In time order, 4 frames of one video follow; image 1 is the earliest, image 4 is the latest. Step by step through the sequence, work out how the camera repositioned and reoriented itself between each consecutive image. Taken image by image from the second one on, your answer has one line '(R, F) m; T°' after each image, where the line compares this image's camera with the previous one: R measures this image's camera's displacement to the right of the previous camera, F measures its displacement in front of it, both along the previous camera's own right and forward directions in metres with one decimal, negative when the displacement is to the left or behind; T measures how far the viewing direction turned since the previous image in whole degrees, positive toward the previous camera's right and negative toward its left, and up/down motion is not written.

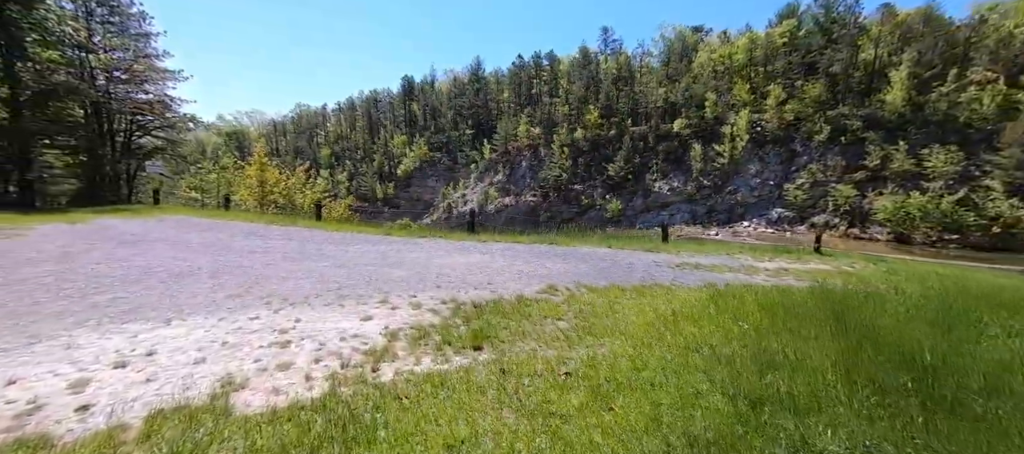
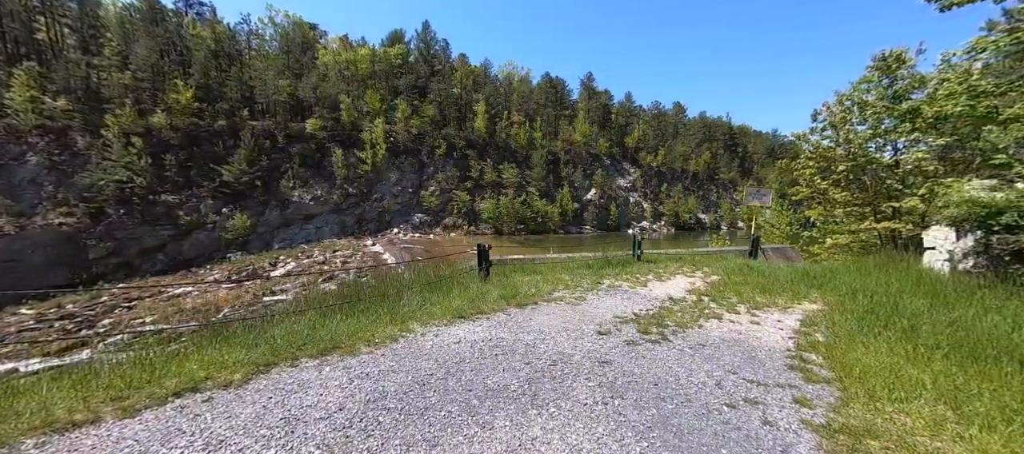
(-0.5, +6.5) m; +53°
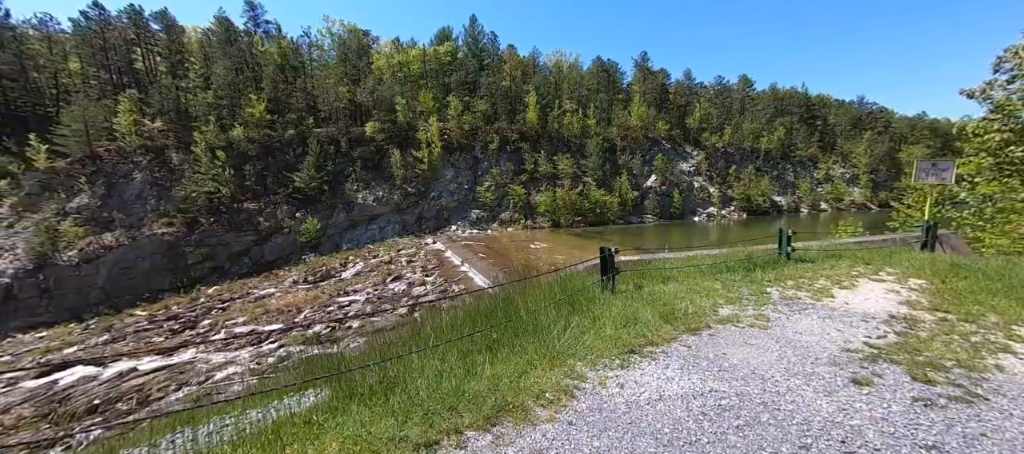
(-1.2, +1.0) m; -7°
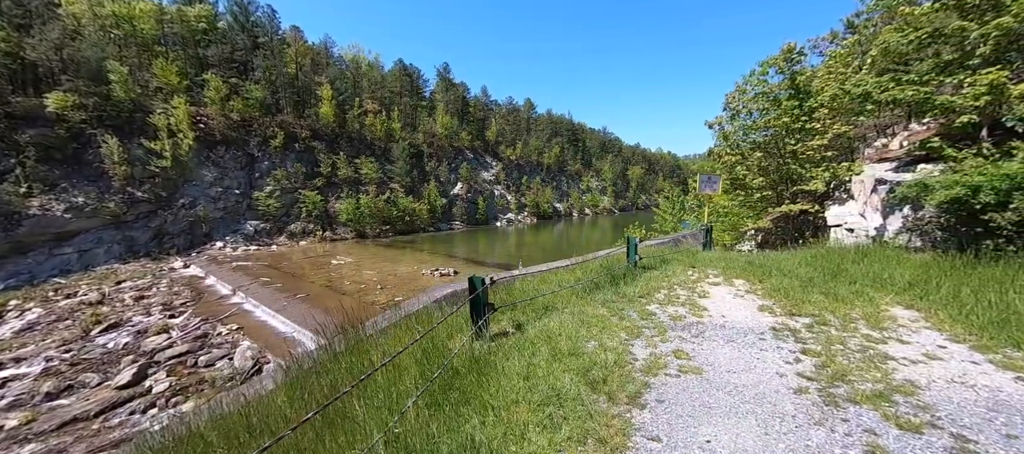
(-0.2, +1.9) m; +29°
